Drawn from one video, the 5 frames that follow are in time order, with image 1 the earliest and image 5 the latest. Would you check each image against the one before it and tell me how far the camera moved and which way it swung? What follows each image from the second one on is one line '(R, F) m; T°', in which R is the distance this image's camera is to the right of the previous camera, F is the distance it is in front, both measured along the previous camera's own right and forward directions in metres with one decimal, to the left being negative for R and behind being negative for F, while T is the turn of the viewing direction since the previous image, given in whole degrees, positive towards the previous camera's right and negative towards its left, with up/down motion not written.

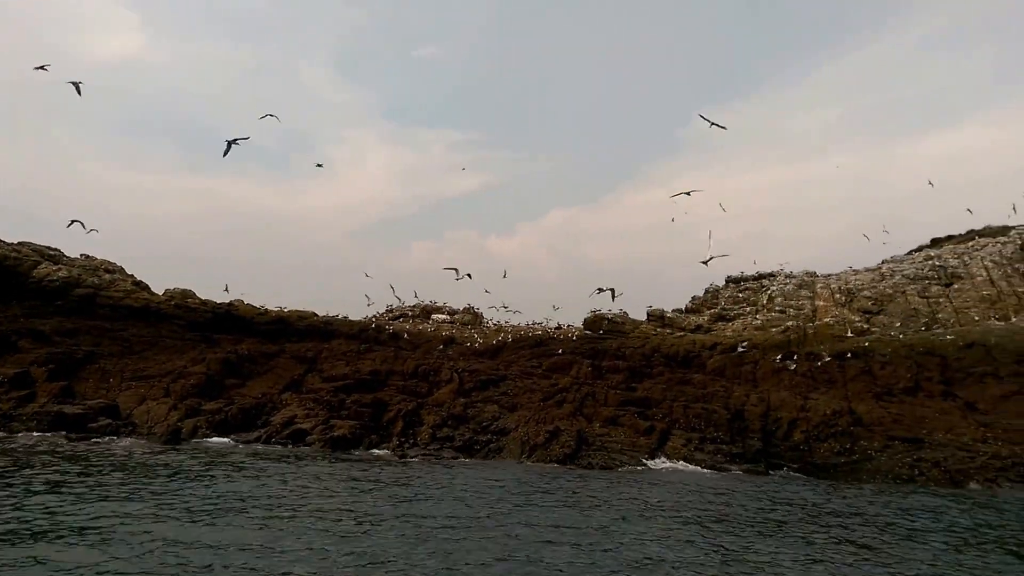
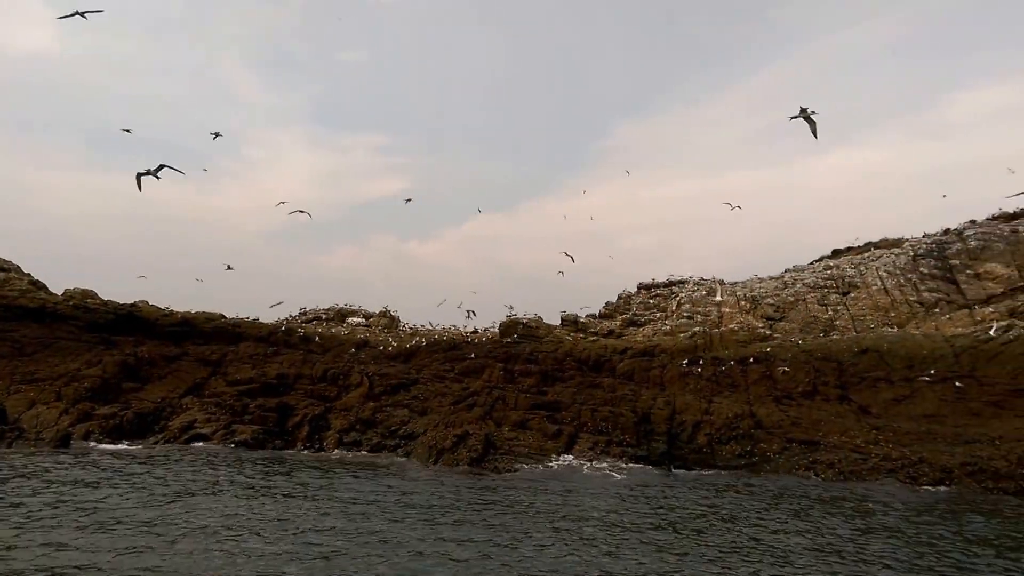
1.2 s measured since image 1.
(+2.0, -0.1) m; +3°
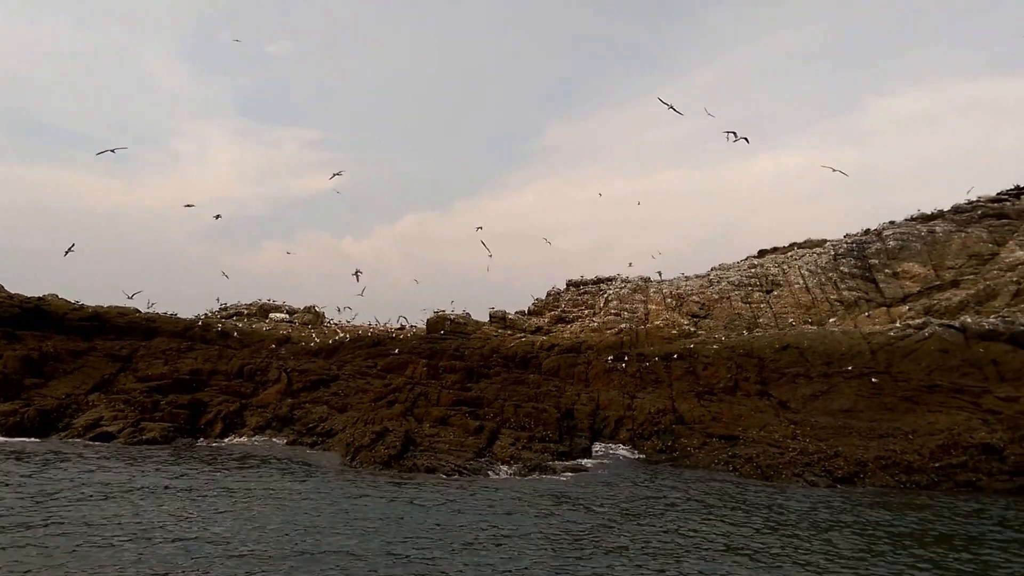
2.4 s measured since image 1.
(+2.0, +0.2) m; +2°
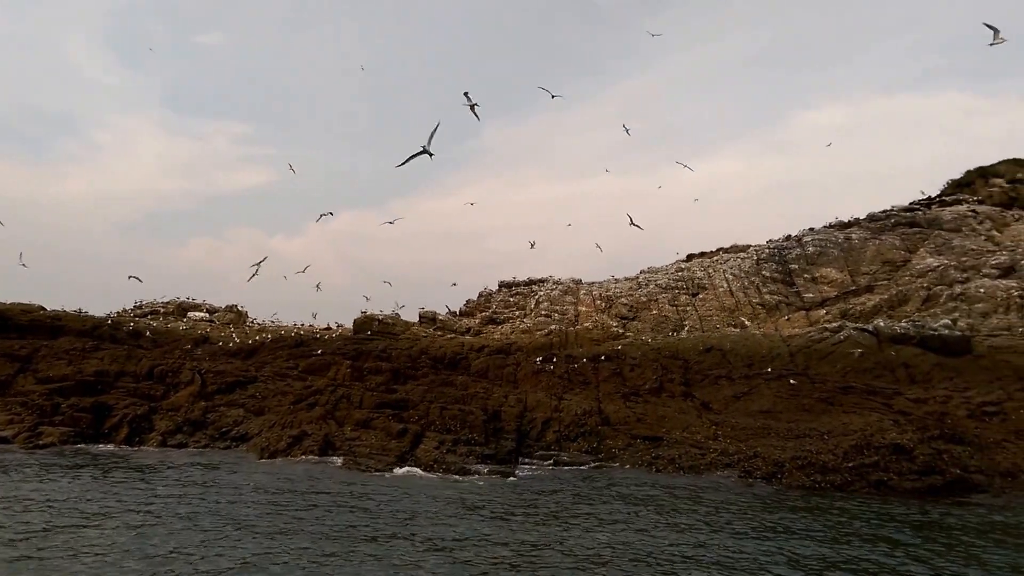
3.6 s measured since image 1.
(+1.3, +0.2) m; +4°
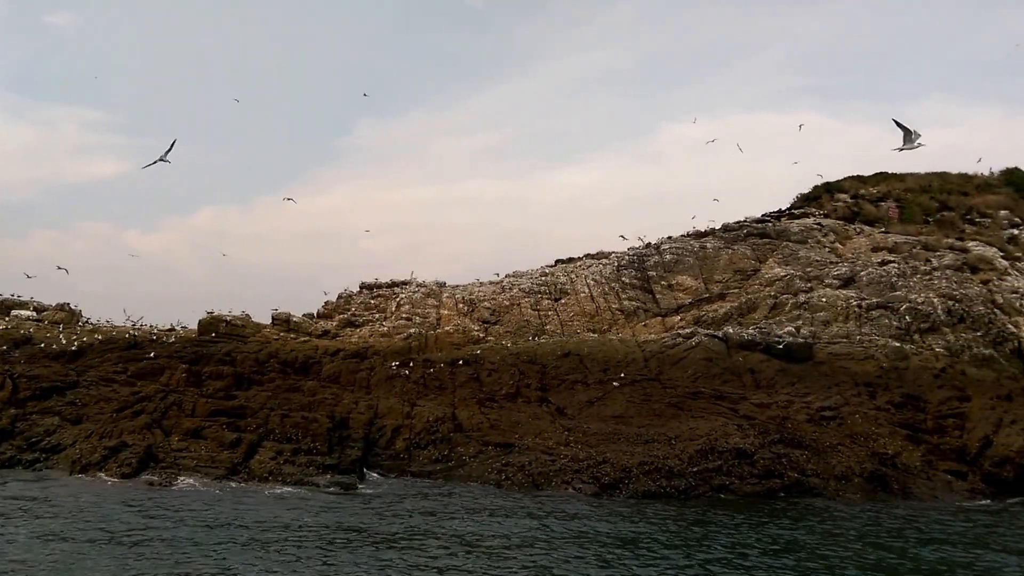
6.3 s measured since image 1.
(+3.5, +0.2) m; +5°
